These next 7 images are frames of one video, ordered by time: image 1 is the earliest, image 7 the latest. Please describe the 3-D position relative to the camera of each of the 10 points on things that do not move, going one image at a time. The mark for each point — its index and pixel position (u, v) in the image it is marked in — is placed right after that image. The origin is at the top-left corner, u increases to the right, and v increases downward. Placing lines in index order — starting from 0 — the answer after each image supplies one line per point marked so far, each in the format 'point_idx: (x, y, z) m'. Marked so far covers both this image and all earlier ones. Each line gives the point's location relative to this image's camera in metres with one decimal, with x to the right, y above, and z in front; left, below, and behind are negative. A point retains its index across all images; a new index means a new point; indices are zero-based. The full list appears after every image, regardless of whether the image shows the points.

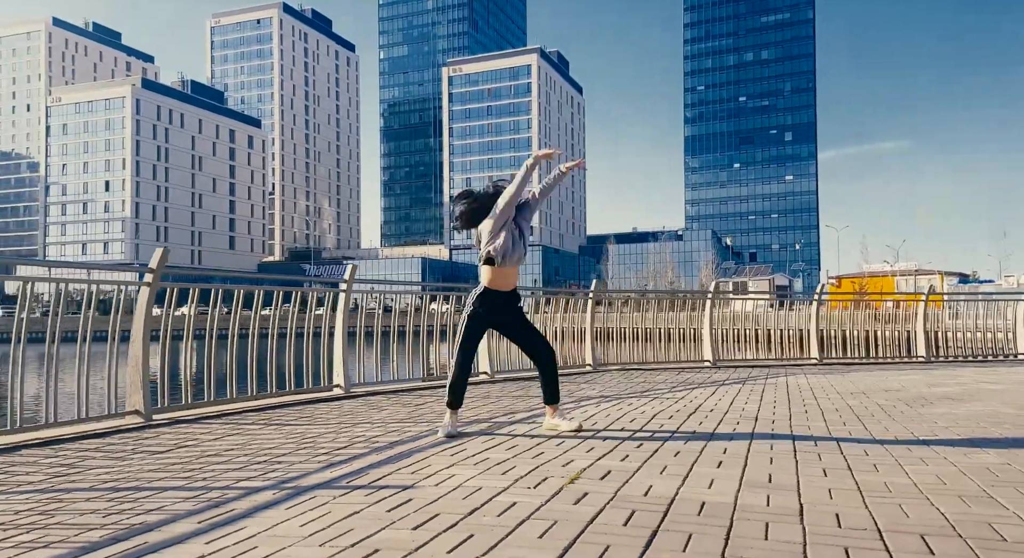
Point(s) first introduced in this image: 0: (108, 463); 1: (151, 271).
0: (-2.5, -1.1, +5.0) m
1: (-3.1, 0.0, +6.8) m
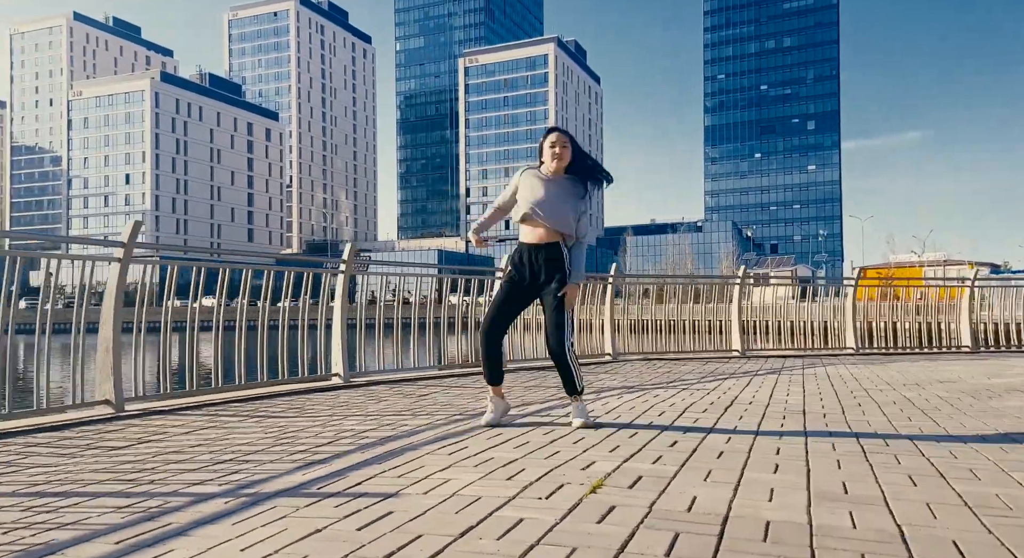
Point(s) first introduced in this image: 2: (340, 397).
0: (-2.4, -1.0, +4.3) m
1: (-3.0, +0.2, +6.1) m
2: (-1.5, -1.0, +7.1) m
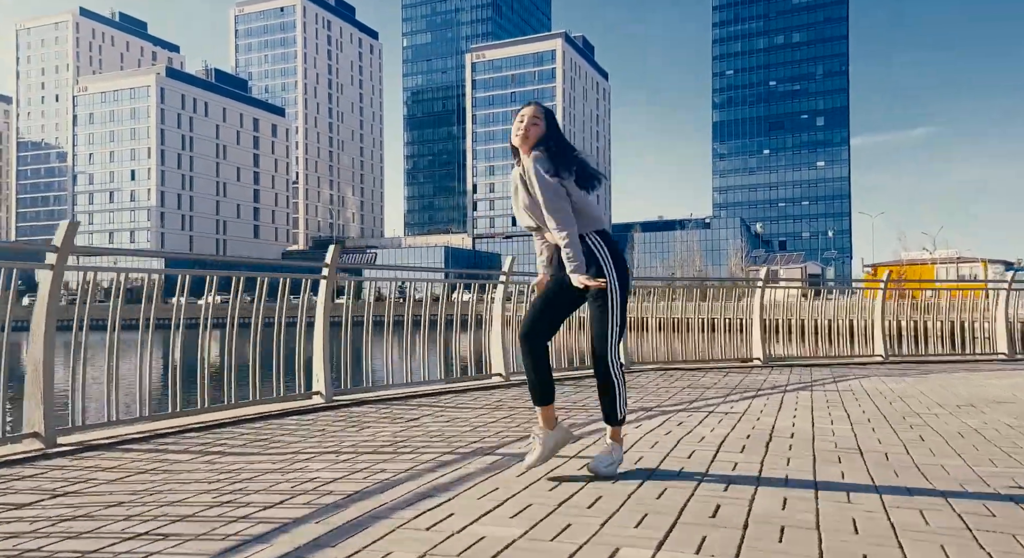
0: (-2.5, -1.0, +3.4) m
1: (-3.0, +0.2, +5.2) m
2: (-1.5, -1.1, +6.2) m
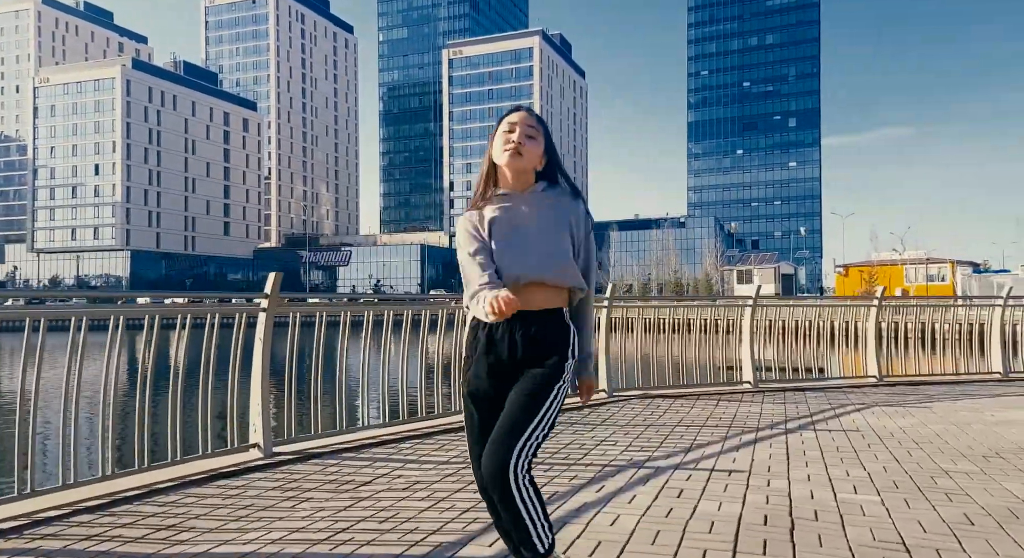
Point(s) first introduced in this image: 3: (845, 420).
0: (-2.6, -1.3, +2.3) m
1: (-3.1, -0.1, +4.1) m
2: (-1.7, -1.4, +5.1) m
3: (+3.7, -1.5, +8.8) m
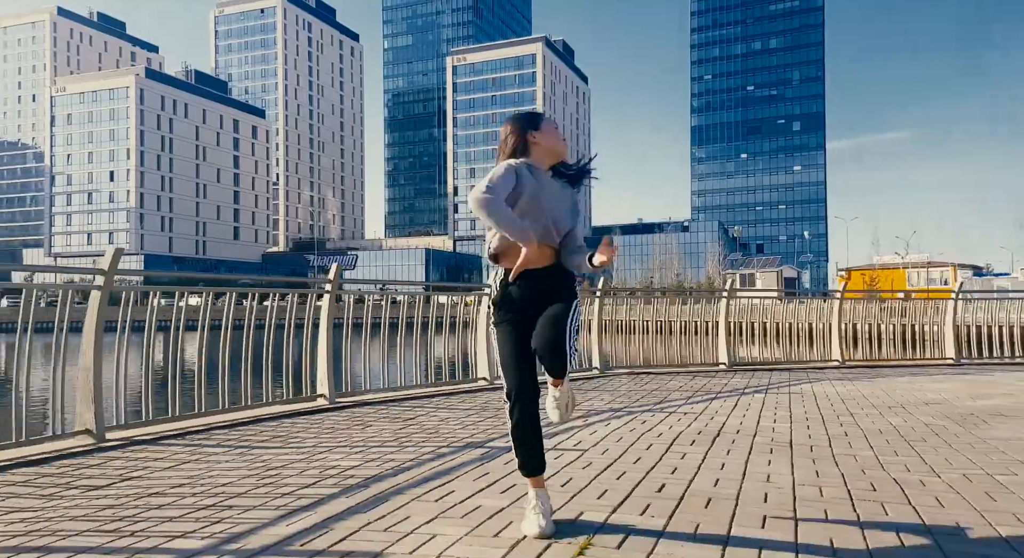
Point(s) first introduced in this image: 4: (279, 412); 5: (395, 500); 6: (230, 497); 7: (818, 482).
0: (-2.5, -1.2, +4.2) m
1: (-3.1, 0.0, +6.0) m
2: (-1.6, -1.2, +7.0) m
3: (+3.8, -1.4, +10.6) m
4: (-2.2, -1.3, +7.6) m
5: (-0.6, -1.1, +4.0) m
6: (-1.5, -1.2, +4.3) m
7: (+1.7, -1.1, +4.5) m
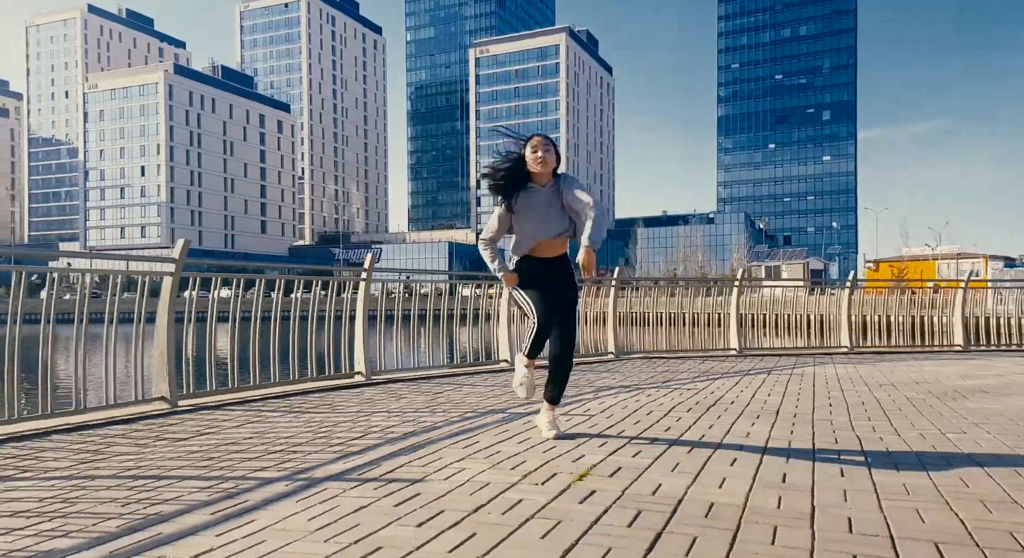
0: (-2.4, -1.1, +5.1) m
1: (-2.9, +0.1, +6.9) m
2: (-1.4, -1.1, +7.9) m
3: (+4.1, -1.3, +11.3) m
4: (-2.0, -1.1, +8.5) m
5: (-0.5, -1.0, +4.8) m
6: (-1.4, -1.1, +5.1) m
7: (+1.8, -1.0, +5.3) m
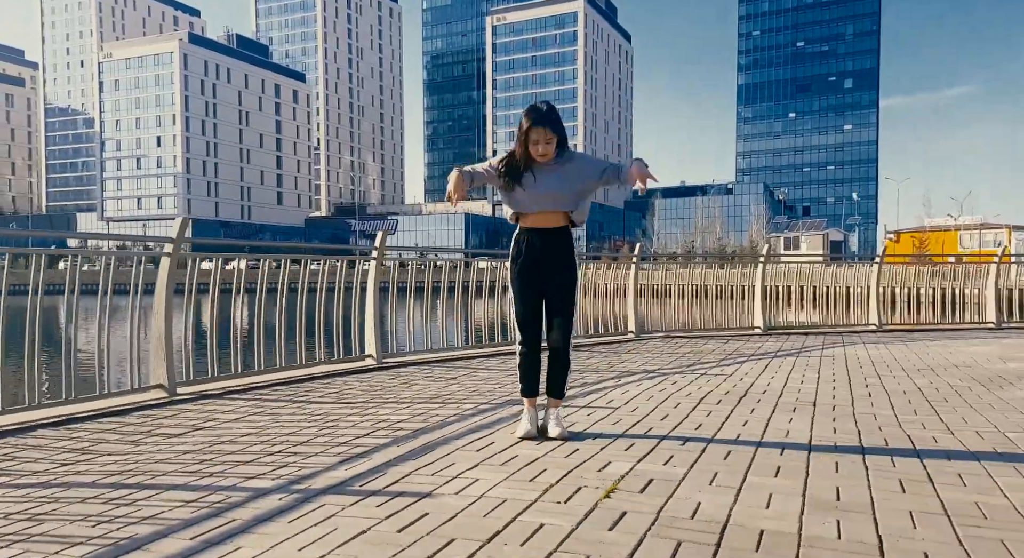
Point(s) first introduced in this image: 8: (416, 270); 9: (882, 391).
0: (-2.3, -1.0, +4.7) m
1: (-2.8, +0.3, +6.5) m
2: (-1.3, -0.9, +7.5) m
3: (+4.3, -1.0, +10.8) m
4: (-1.8, -0.9, +8.1) m
5: (-0.4, -0.9, +4.4) m
6: (-1.3, -1.0, +4.7) m
7: (+1.9, -0.9, +4.8) m
8: (-1.2, +0.1, +9.8) m
9: (+3.1, -1.0, +6.9) m
